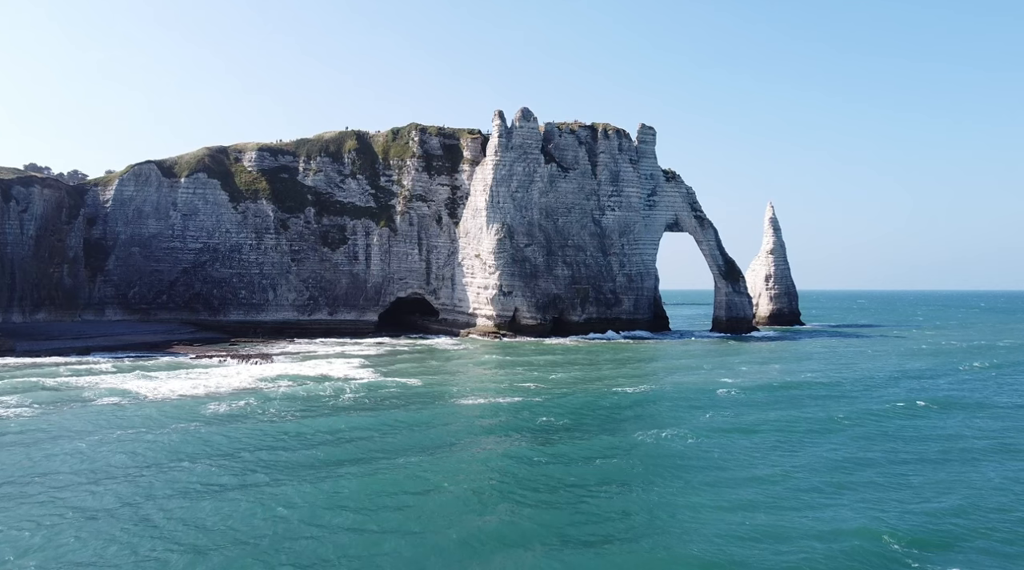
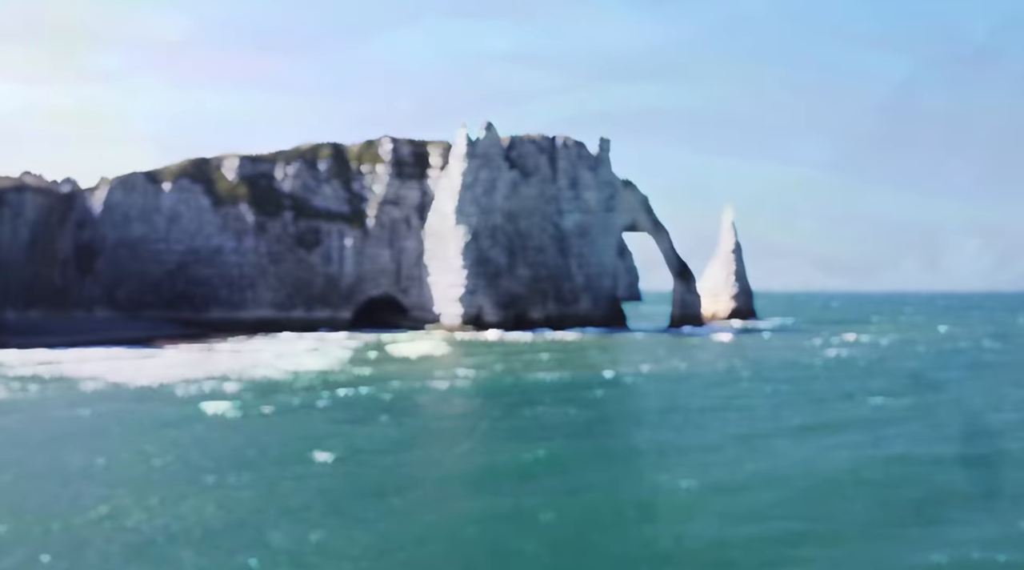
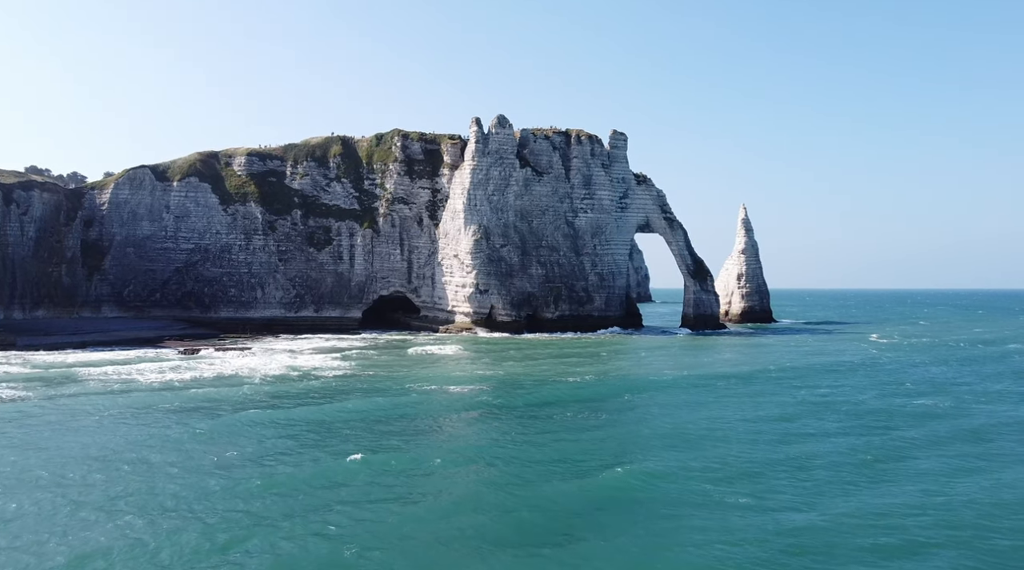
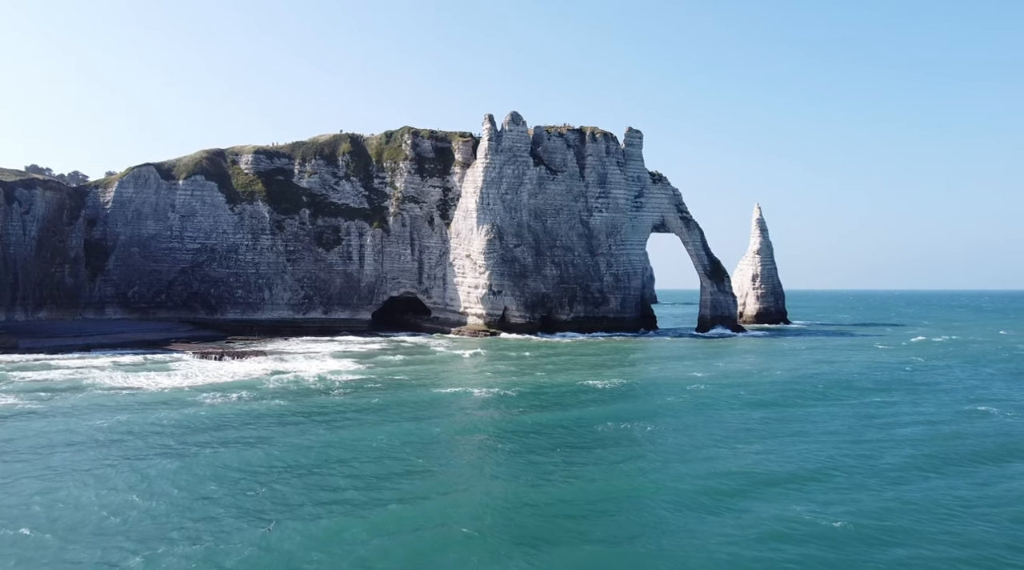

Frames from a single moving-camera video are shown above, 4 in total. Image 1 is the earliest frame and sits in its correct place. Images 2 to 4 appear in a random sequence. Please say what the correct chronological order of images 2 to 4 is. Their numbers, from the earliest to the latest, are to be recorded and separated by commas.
4, 3, 2
